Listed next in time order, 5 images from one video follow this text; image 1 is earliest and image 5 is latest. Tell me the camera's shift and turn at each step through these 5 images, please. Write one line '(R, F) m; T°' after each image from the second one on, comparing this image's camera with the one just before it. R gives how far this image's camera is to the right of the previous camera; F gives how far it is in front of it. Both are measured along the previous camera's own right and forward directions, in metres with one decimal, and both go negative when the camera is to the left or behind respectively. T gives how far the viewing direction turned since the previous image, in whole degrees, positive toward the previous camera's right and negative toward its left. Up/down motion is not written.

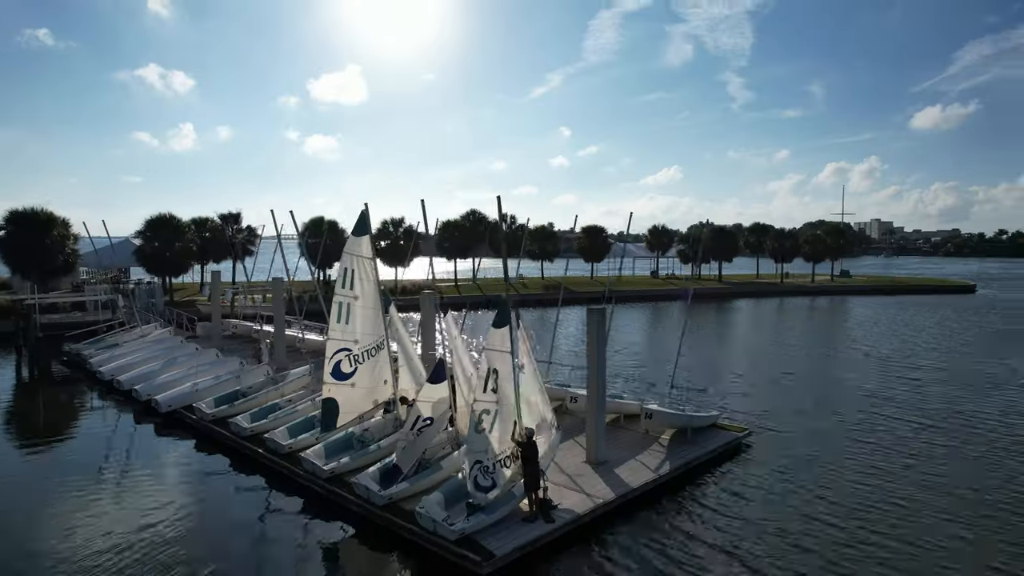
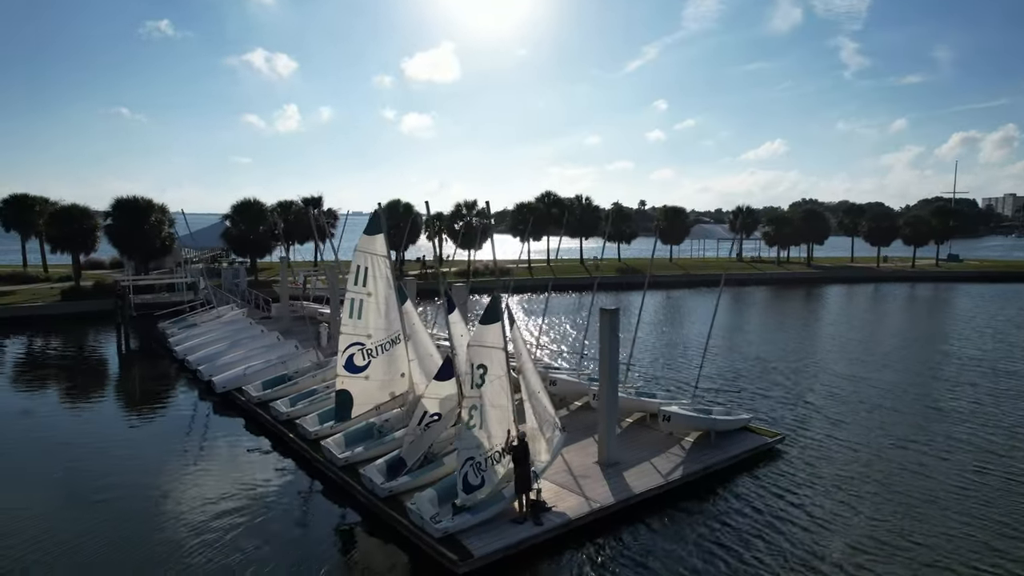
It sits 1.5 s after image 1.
(+2.3, +0.1) m; -8°
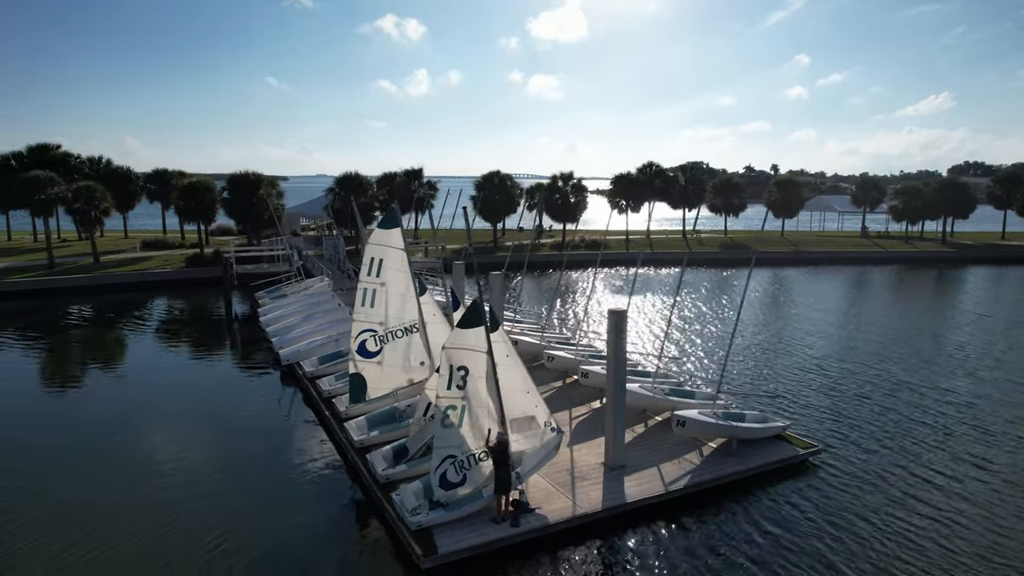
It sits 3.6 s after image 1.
(+3.3, +0.3) m; -11°
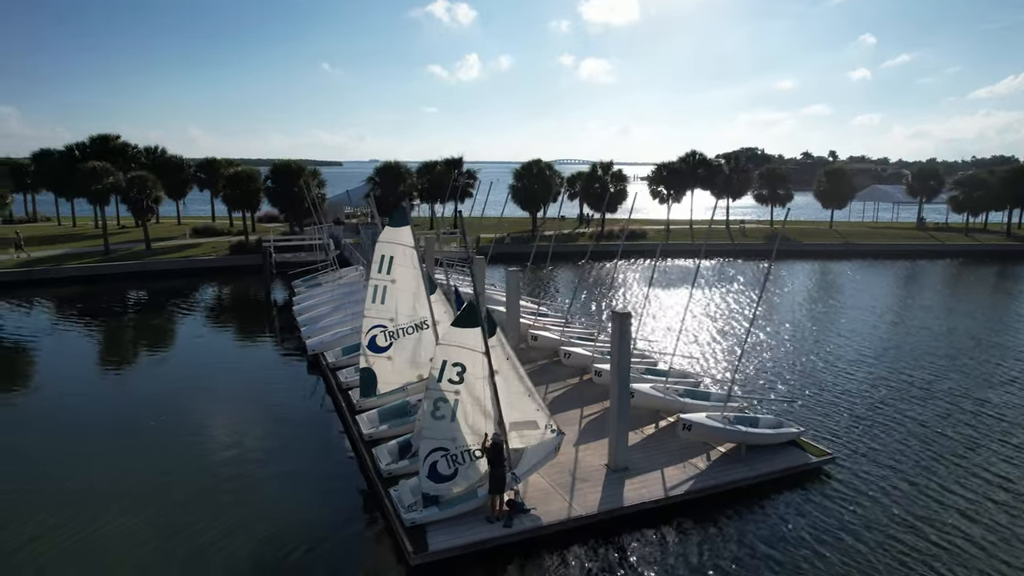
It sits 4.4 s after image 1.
(+1.3, 0.0) m; -4°
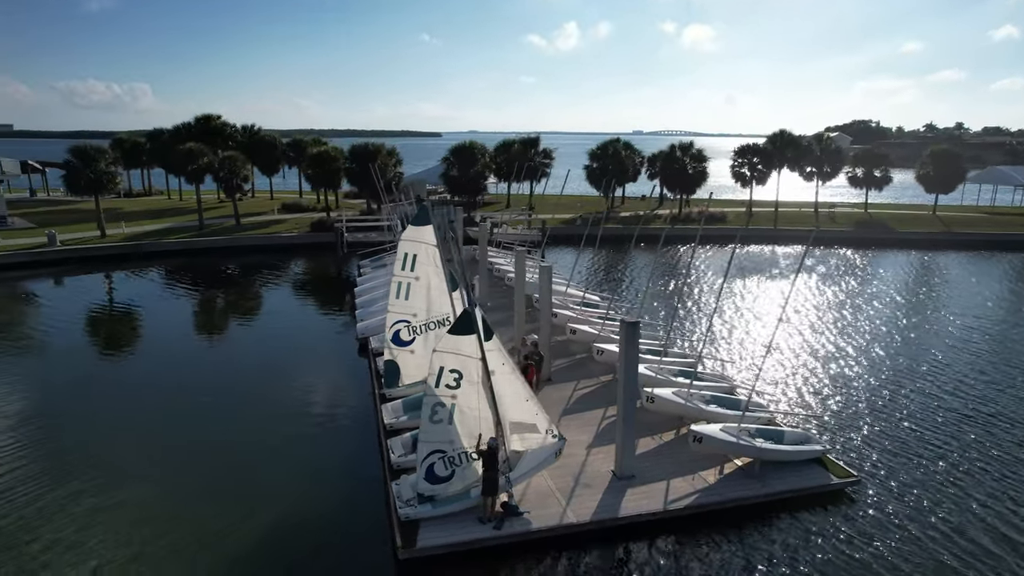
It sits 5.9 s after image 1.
(+2.4, +0.1) m; -8°
